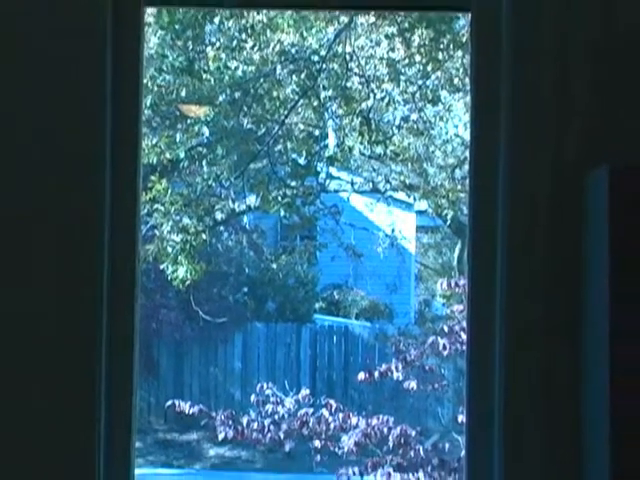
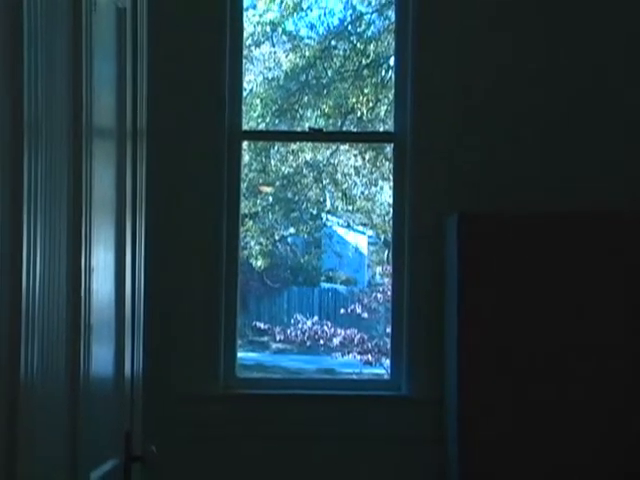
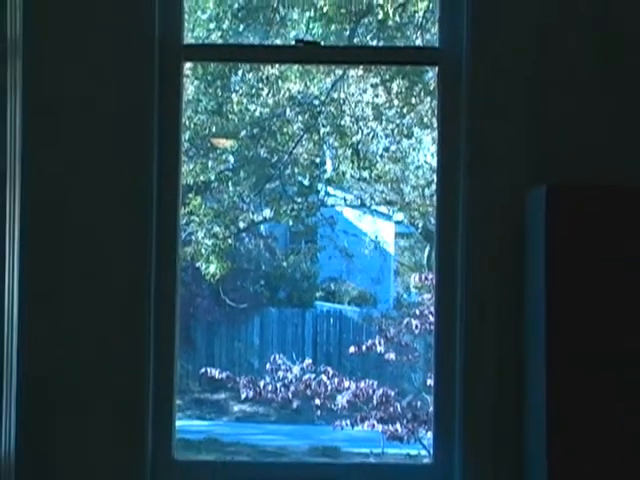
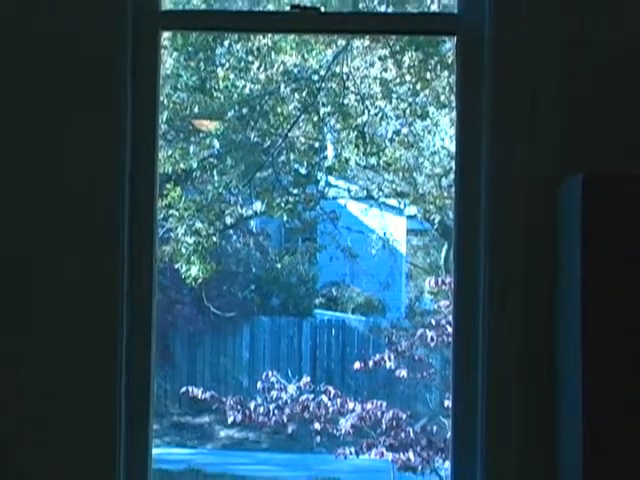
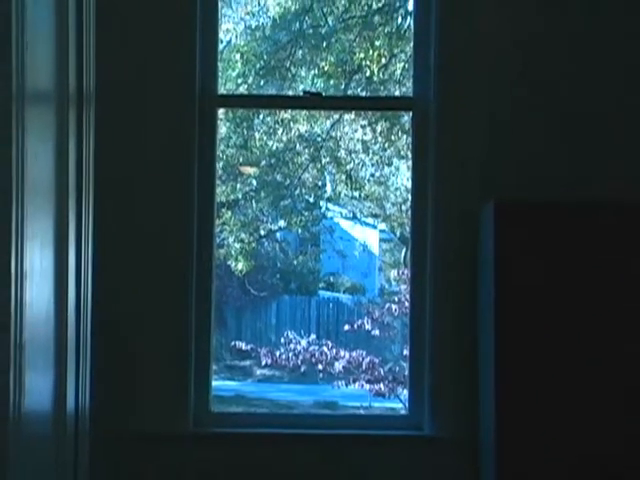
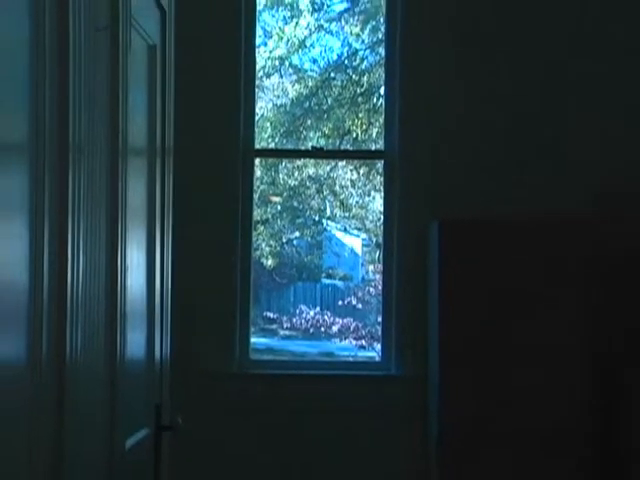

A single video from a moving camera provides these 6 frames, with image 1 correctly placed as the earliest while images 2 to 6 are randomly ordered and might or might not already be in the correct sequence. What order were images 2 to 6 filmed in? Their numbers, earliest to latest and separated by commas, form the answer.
4, 3, 5, 2, 6
